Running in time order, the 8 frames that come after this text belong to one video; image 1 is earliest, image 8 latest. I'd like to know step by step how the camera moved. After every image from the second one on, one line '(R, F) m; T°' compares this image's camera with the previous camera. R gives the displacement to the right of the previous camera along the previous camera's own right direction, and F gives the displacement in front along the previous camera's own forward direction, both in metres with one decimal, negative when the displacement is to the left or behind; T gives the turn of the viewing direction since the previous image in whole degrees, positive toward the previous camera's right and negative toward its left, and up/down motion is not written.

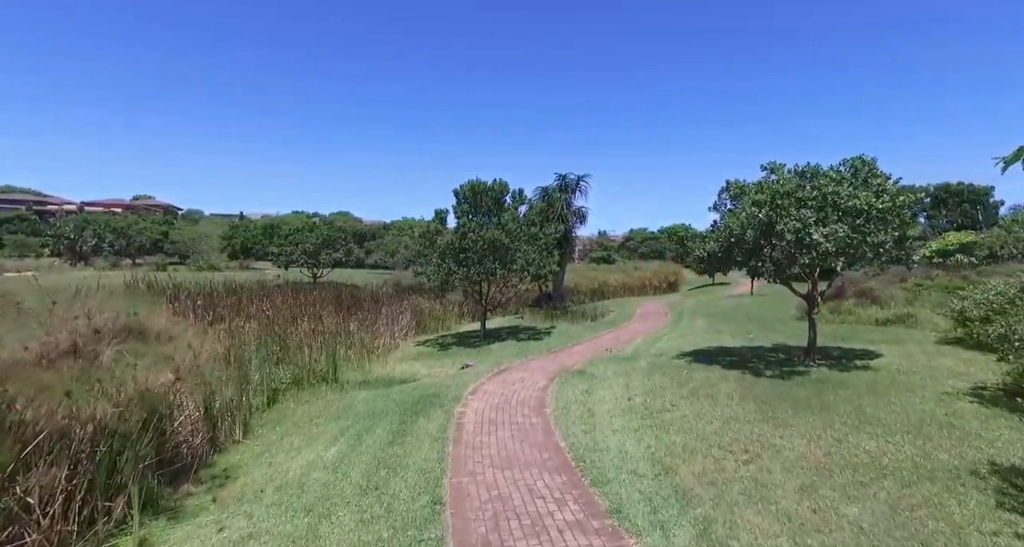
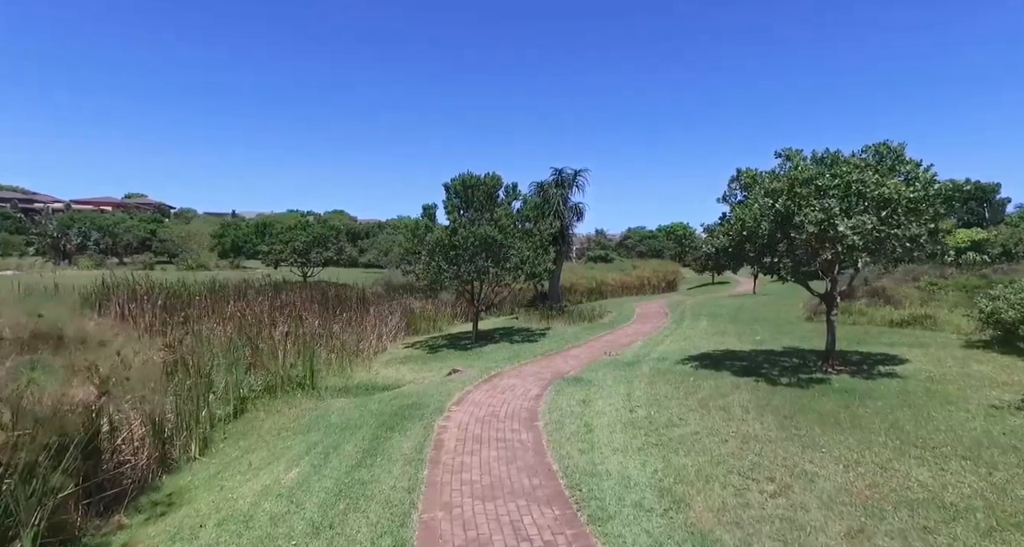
(+0.1, +0.9) m; 0°
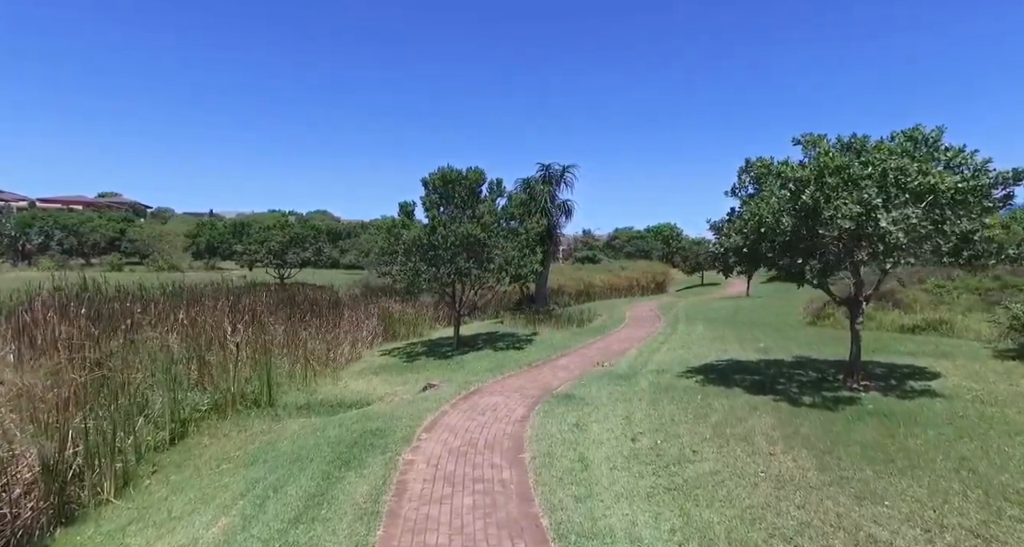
(+0.1, +1.2) m; +2°
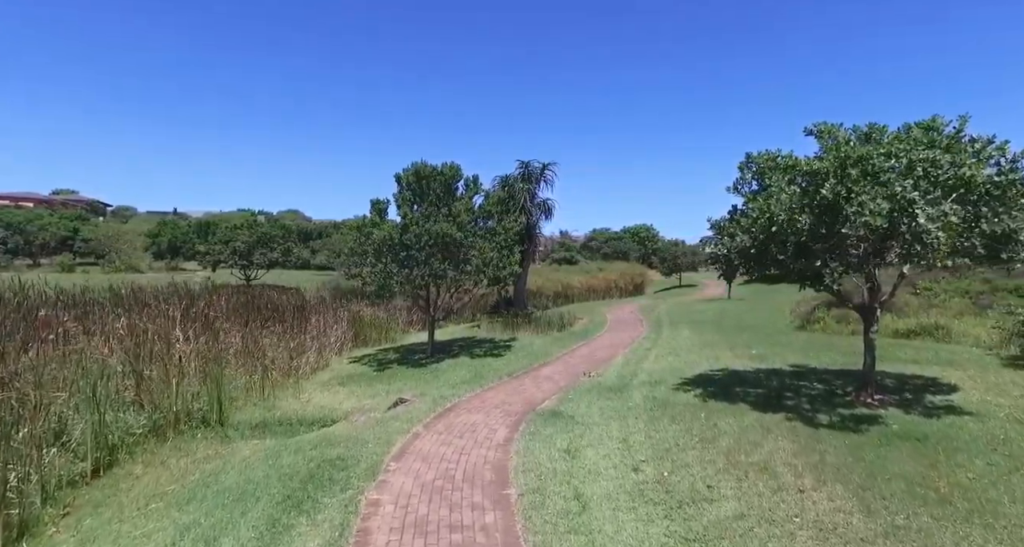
(-0.1, +0.9) m; +3°
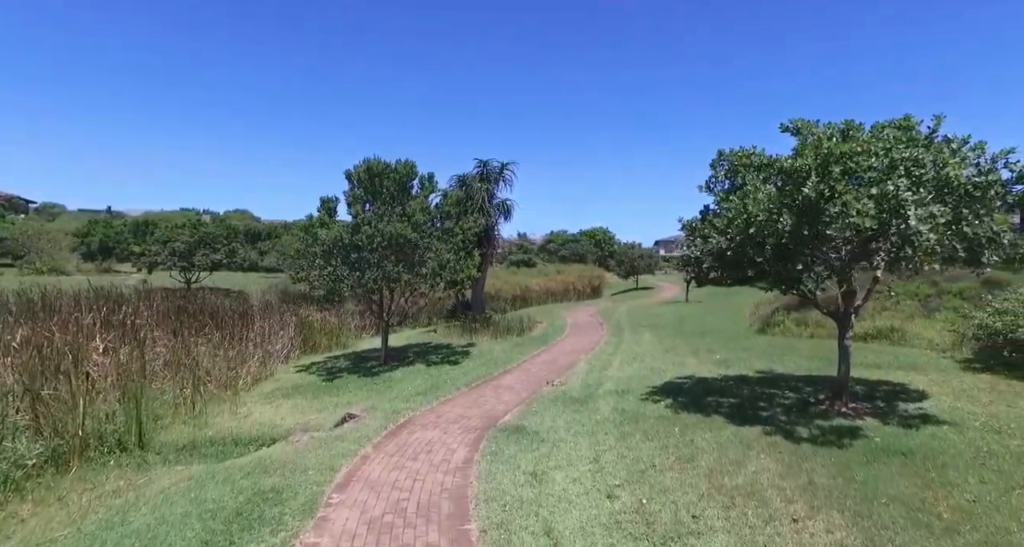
(0.0, +0.7) m; +5°
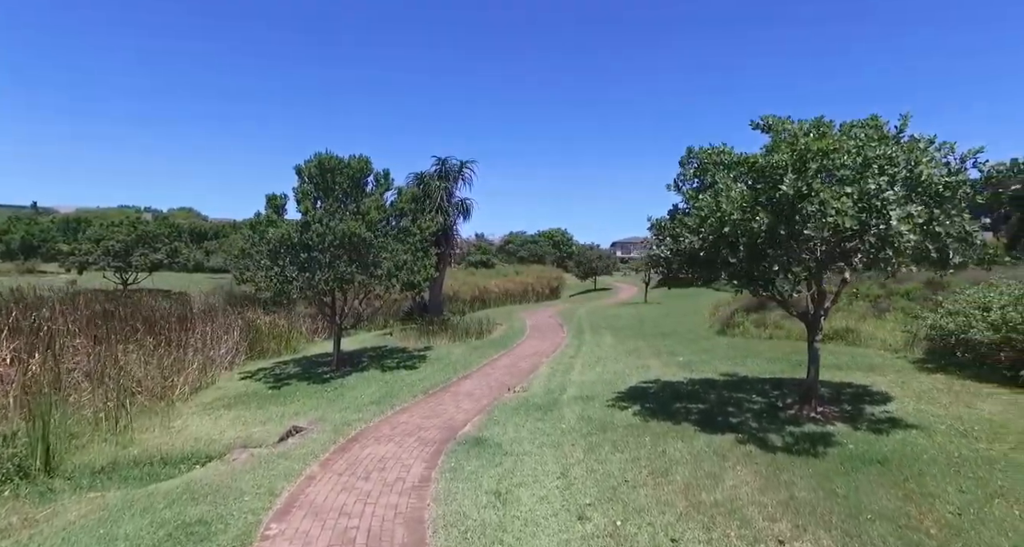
(0.0, +0.5) m; +5°
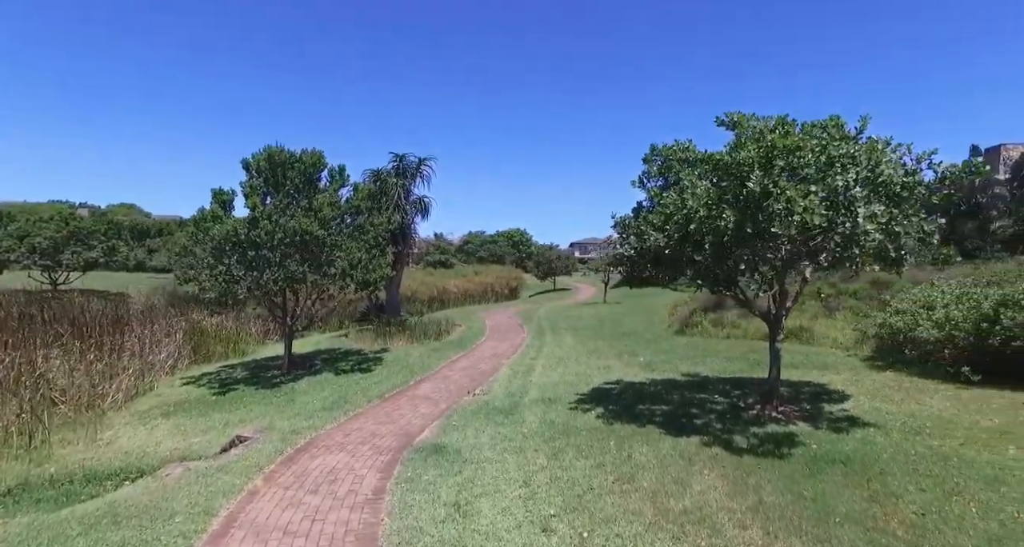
(0.0, +0.3) m; +4°
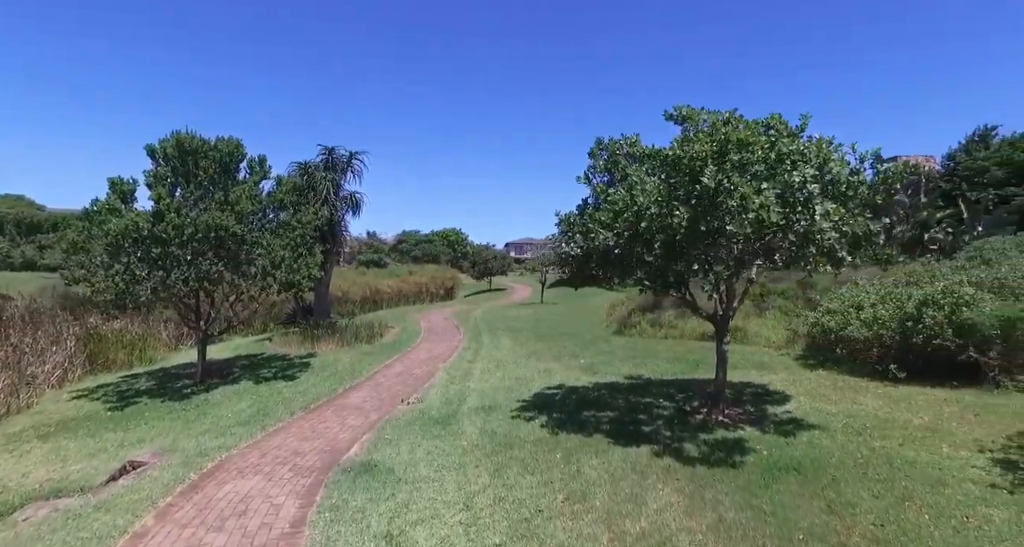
(0.0, +0.5) m; +7°
